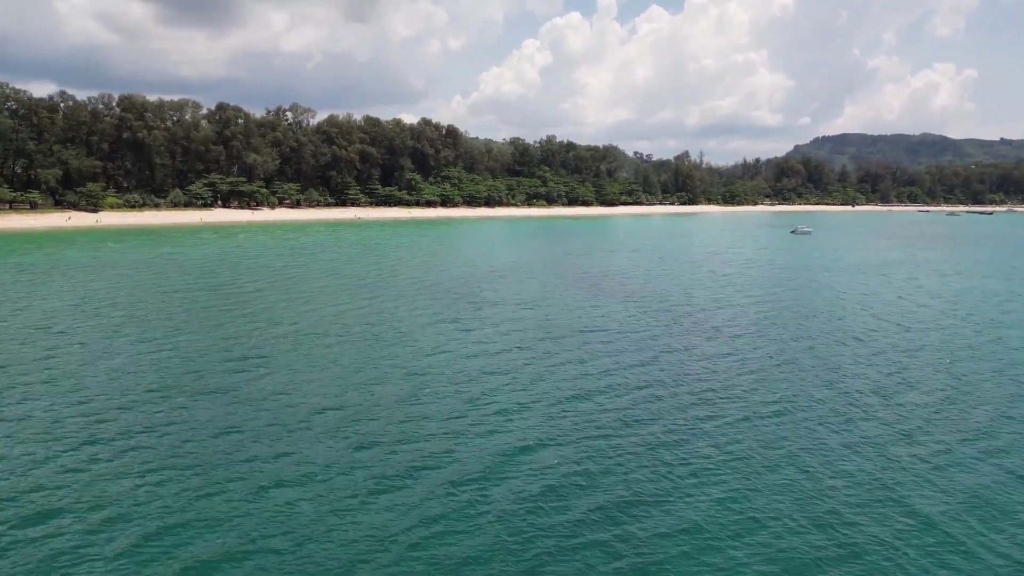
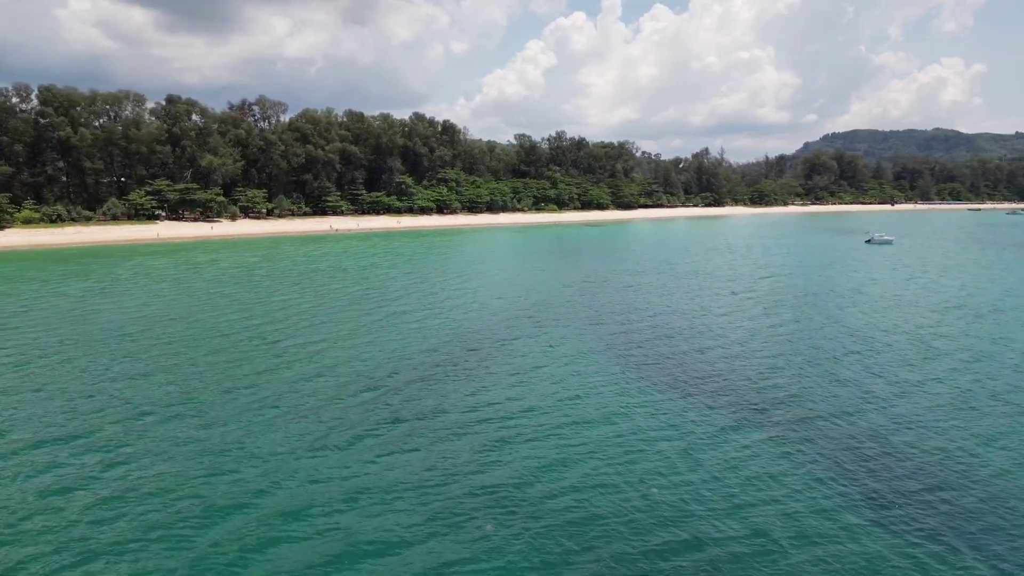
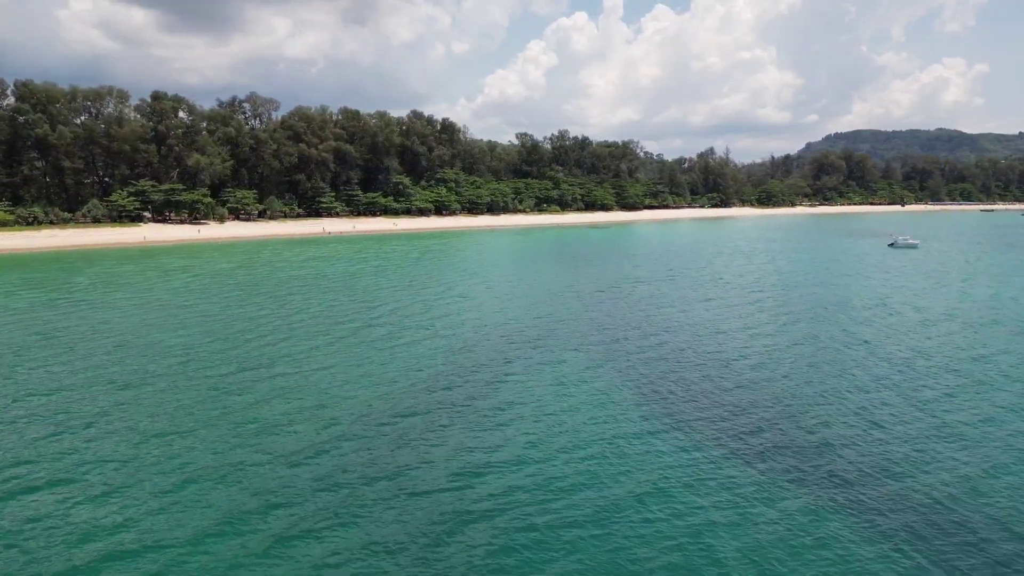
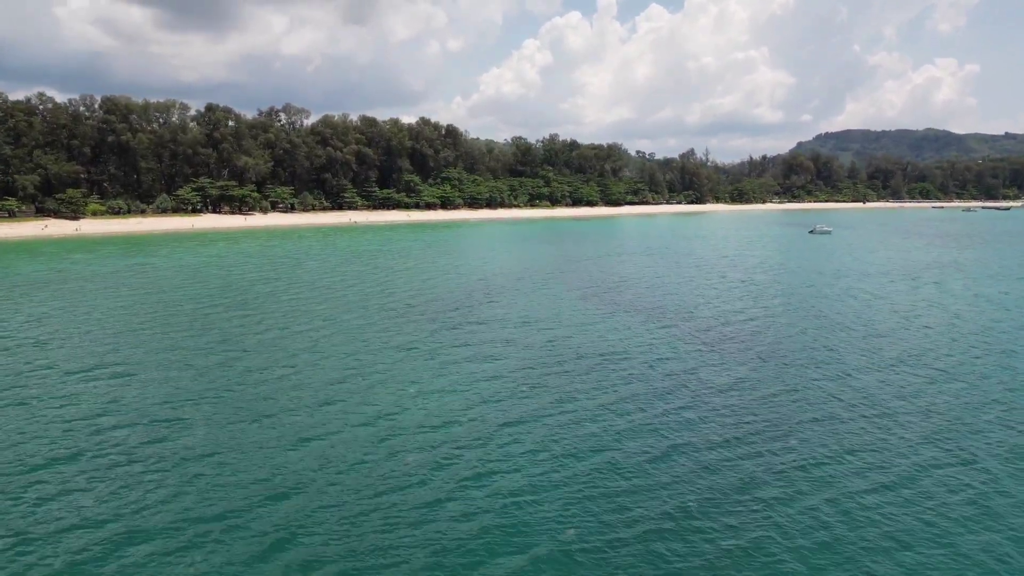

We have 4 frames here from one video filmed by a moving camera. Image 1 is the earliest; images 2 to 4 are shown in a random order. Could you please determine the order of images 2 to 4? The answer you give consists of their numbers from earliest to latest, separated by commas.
4, 2, 3
